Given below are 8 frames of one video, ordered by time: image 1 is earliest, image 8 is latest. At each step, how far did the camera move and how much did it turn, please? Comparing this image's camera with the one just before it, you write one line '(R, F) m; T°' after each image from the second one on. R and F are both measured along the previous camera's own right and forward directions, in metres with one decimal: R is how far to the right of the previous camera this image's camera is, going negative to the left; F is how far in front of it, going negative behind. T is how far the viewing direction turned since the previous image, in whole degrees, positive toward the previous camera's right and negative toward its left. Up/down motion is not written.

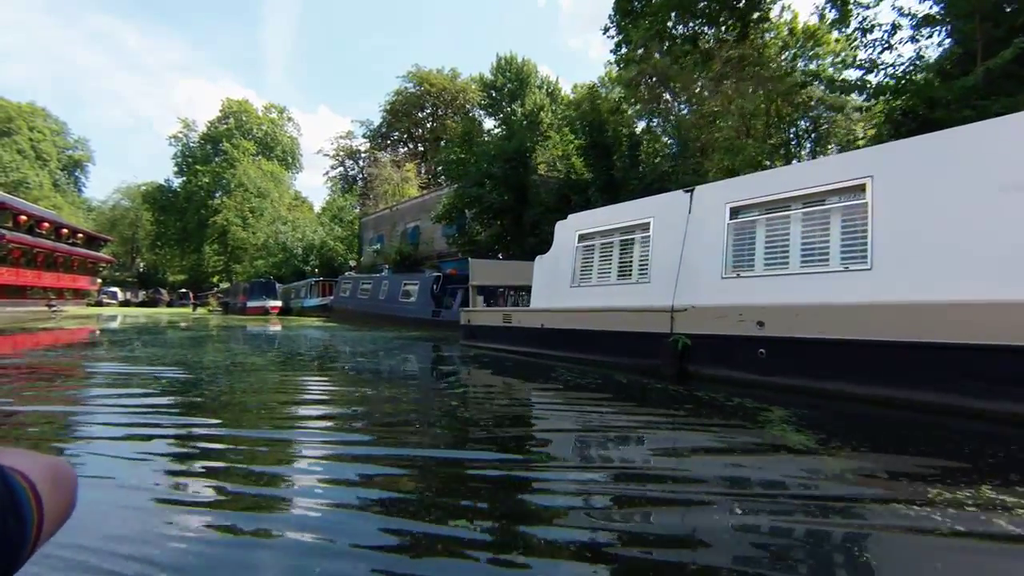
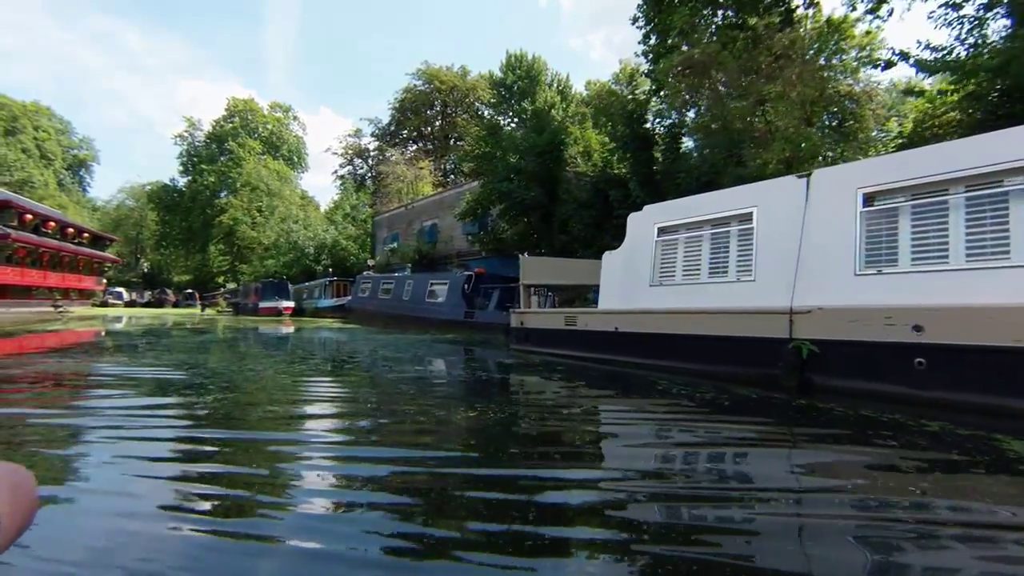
(-0.7, +0.6) m; 0°
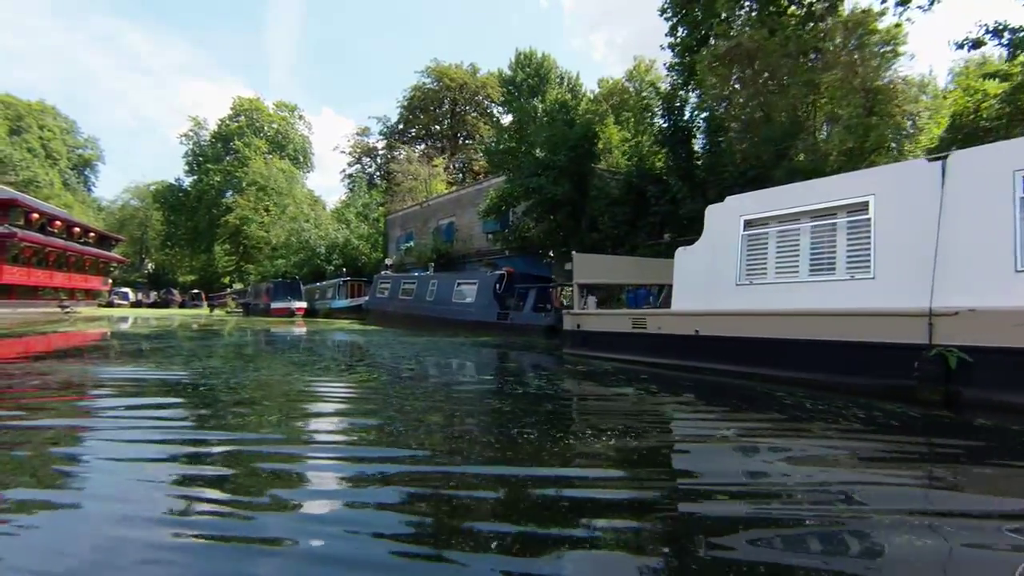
(-0.6, +0.5) m; 0°
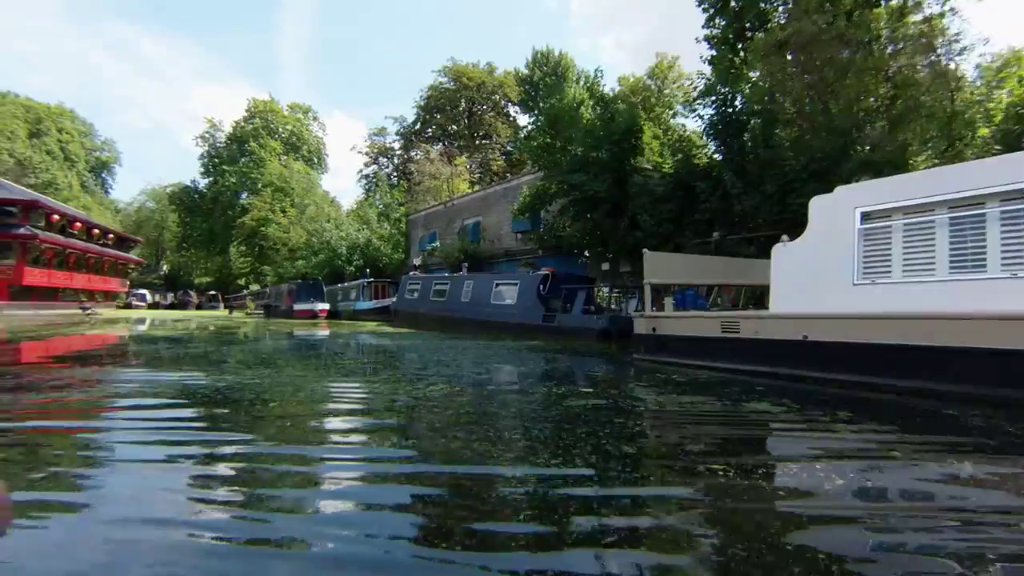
(-0.7, +0.5) m; -1°
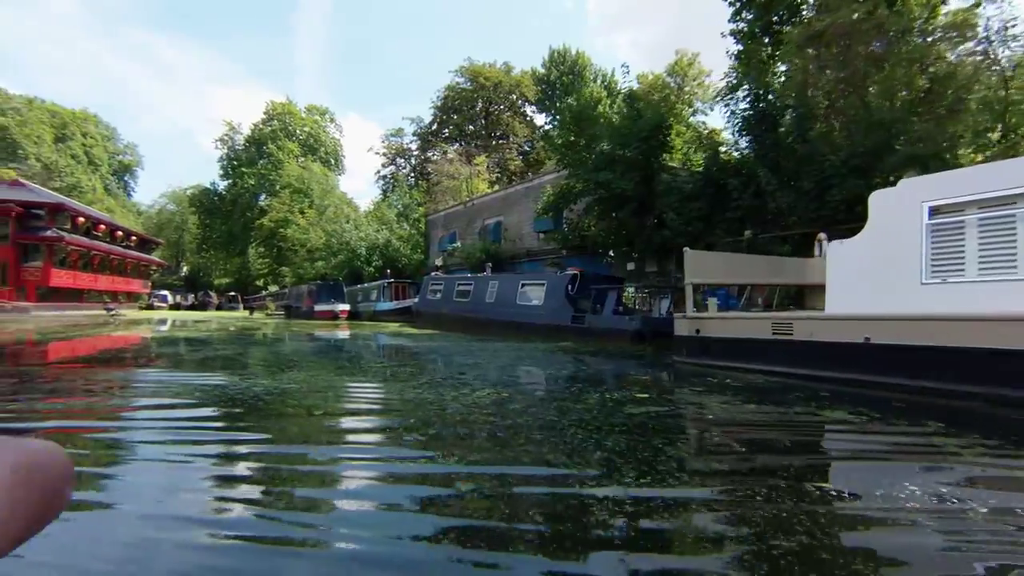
(-0.3, +0.2) m; -1°
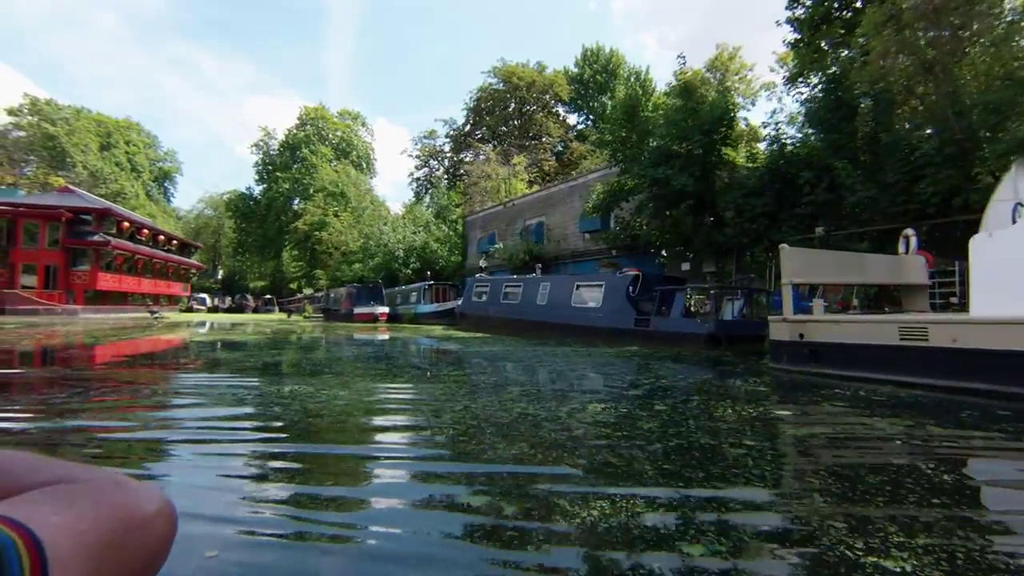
(-0.6, +0.4) m; -3°
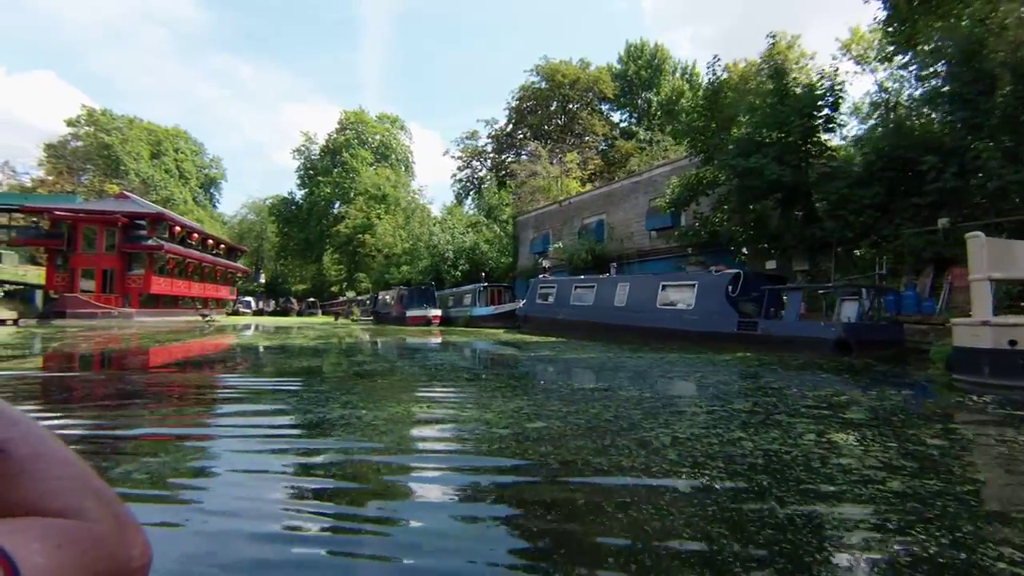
(-0.9, +0.7) m; -3°
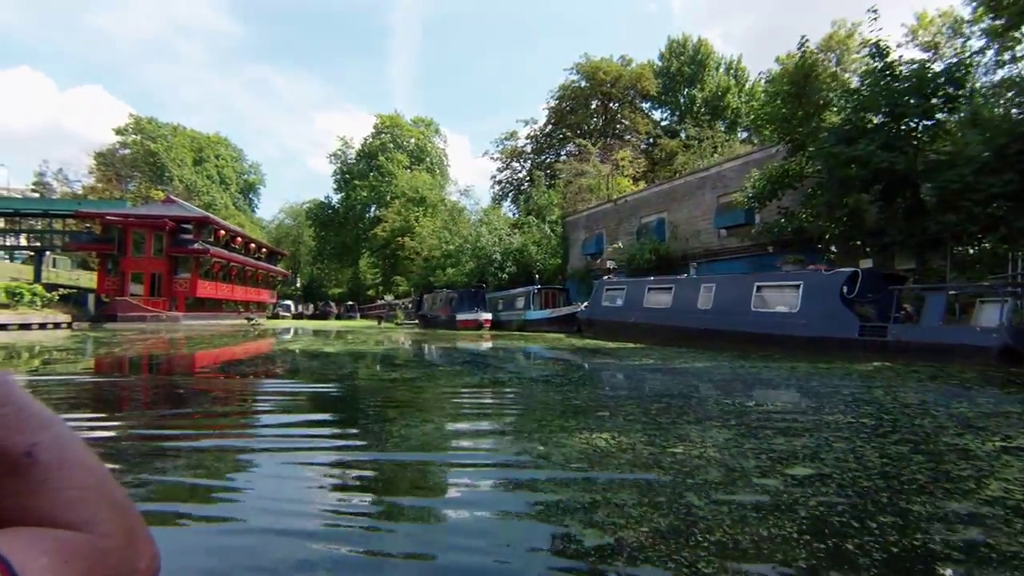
(-0.9, +0.7) m; -3°
